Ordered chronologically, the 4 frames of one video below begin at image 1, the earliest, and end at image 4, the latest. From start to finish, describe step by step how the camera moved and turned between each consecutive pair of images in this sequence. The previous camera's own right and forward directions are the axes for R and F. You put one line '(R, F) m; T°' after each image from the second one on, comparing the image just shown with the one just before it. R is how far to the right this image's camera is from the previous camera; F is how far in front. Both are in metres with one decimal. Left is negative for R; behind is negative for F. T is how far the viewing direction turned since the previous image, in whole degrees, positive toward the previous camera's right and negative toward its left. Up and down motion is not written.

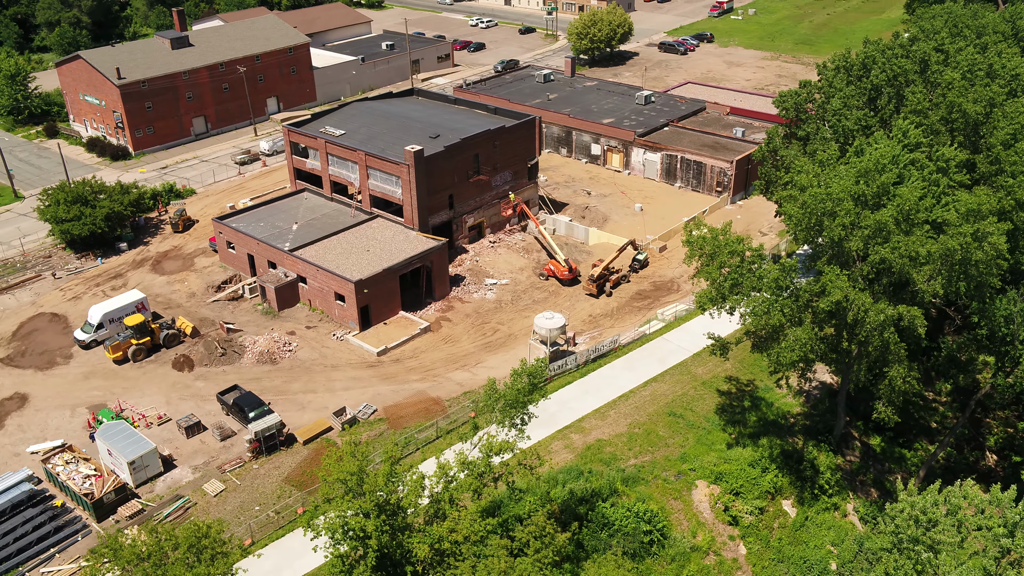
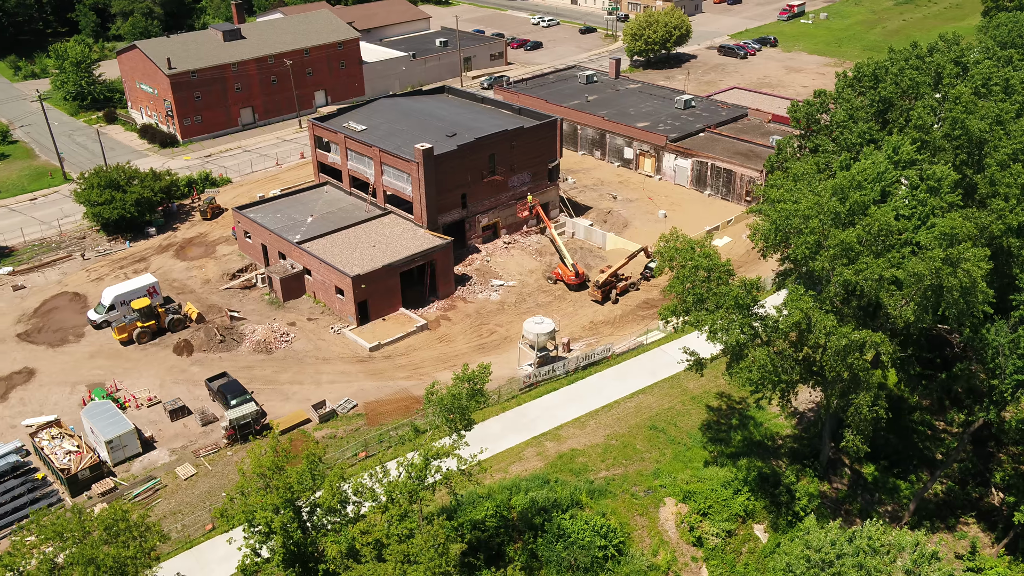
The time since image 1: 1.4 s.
(+4.3, +0.5) m; -5°
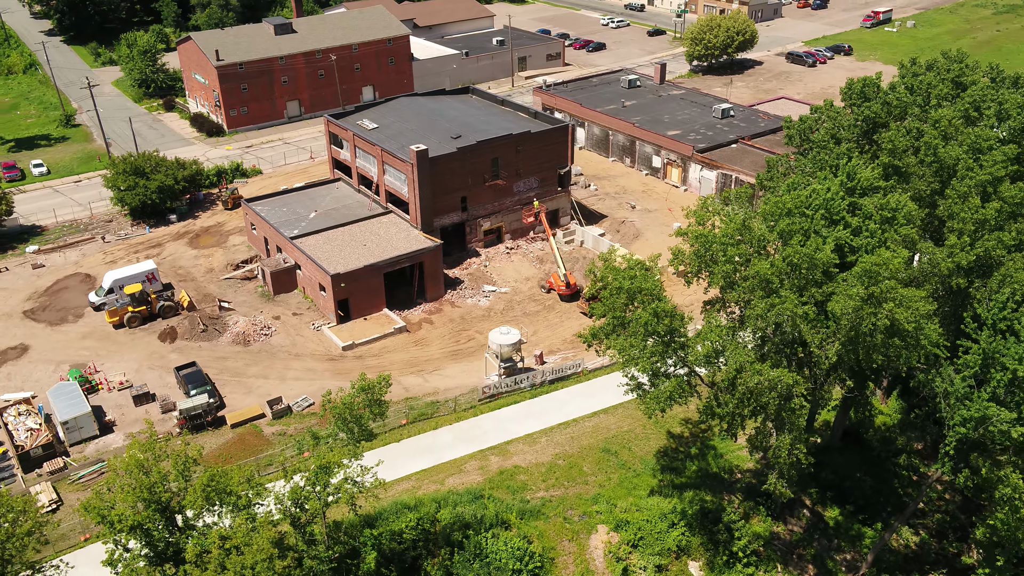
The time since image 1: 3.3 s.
(+6.1, +1.1) m; -6°
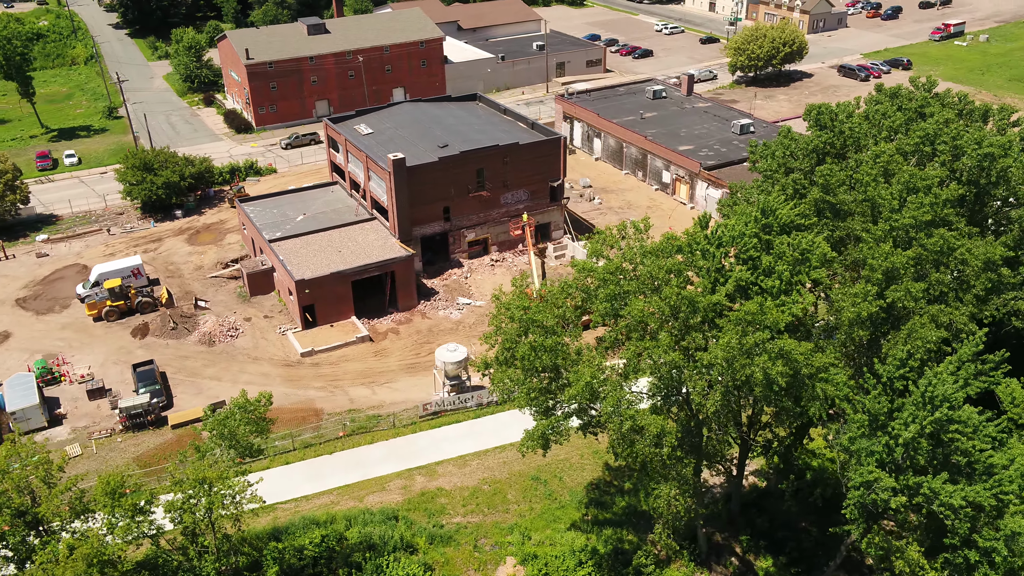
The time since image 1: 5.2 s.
(+6.2, +1.0) m; -5°
